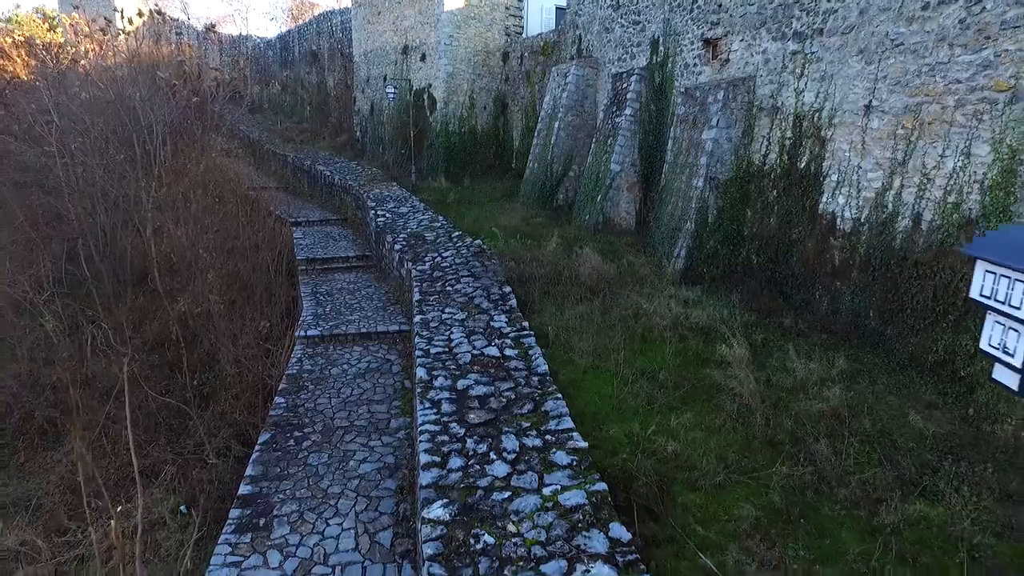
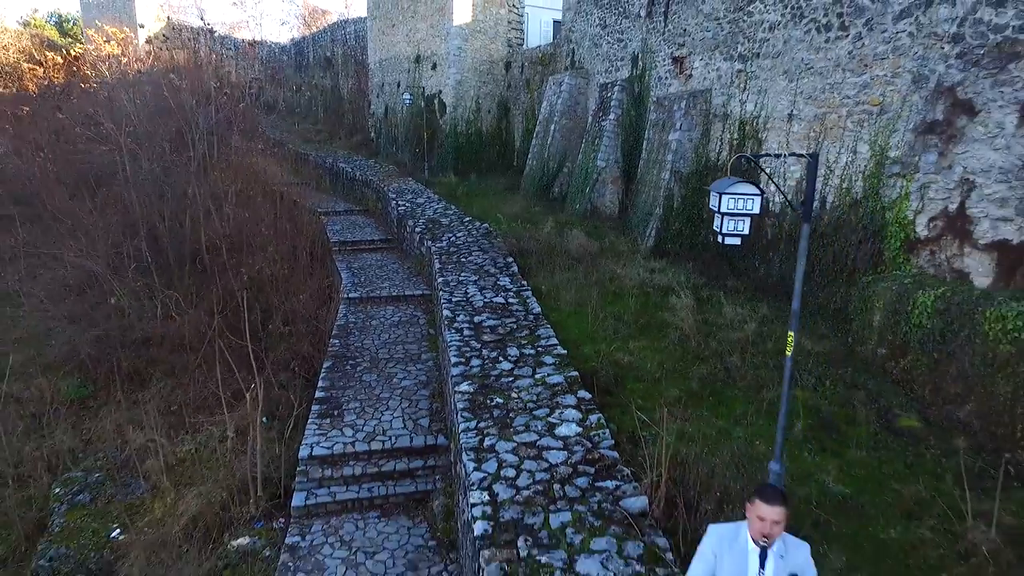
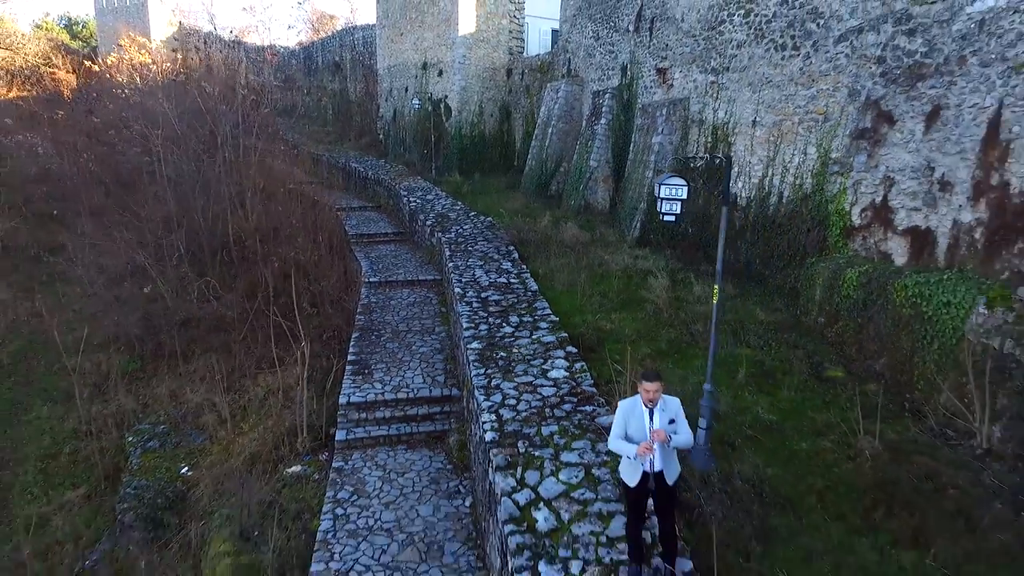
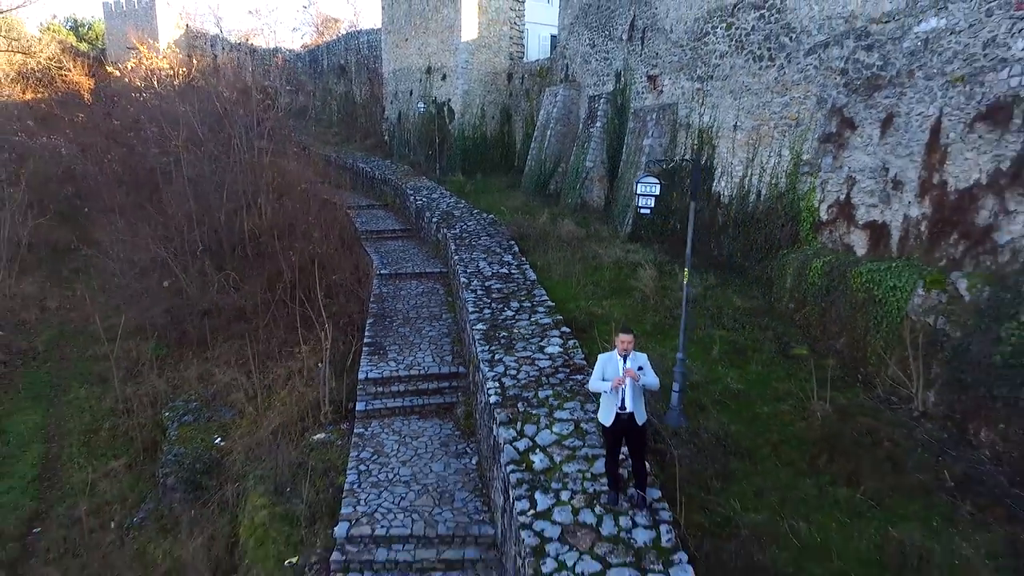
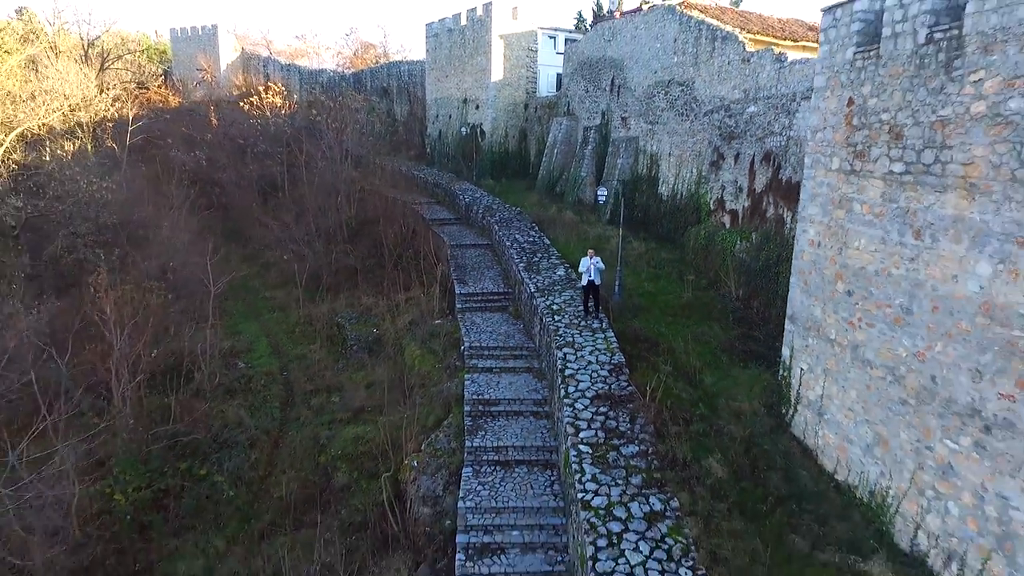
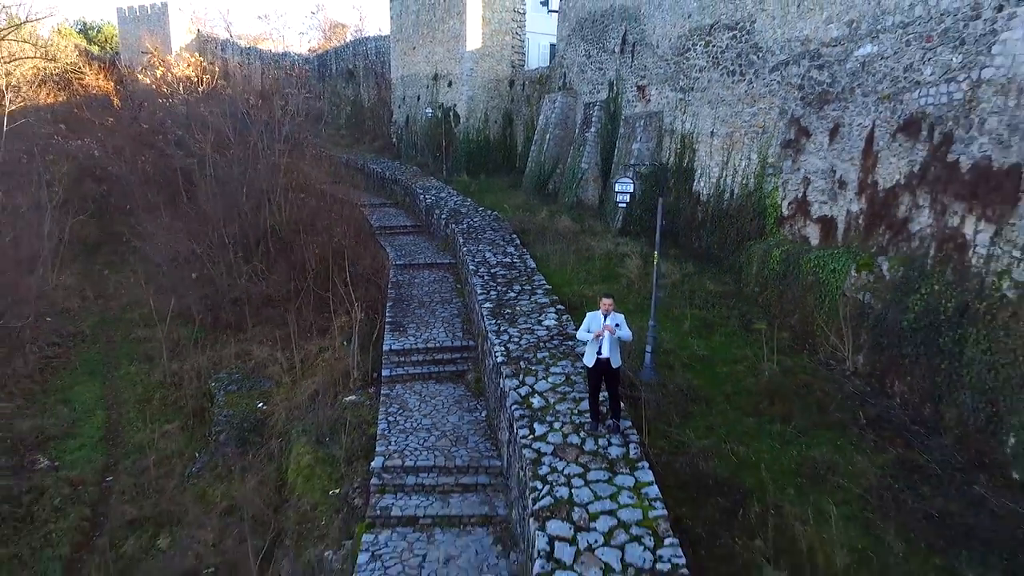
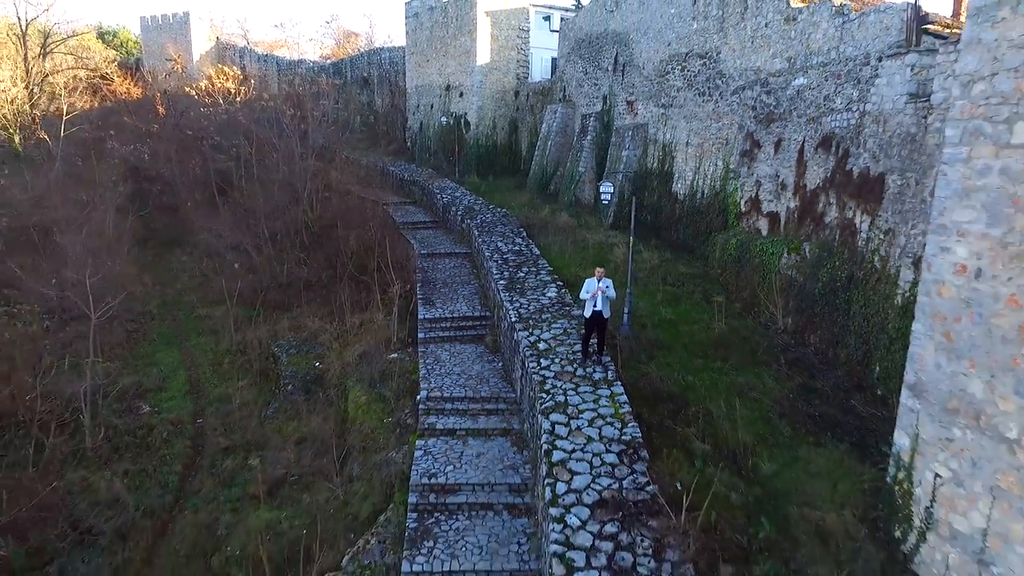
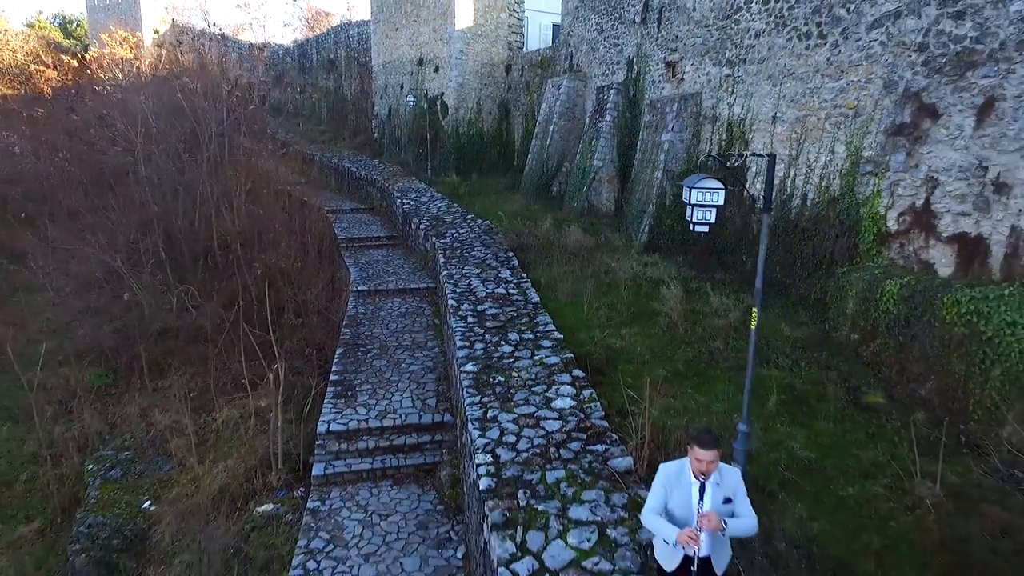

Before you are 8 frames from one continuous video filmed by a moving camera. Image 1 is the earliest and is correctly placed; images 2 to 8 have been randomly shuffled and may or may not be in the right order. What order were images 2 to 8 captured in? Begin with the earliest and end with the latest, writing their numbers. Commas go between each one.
2, 8, 3, 4, 6, 7, 5
